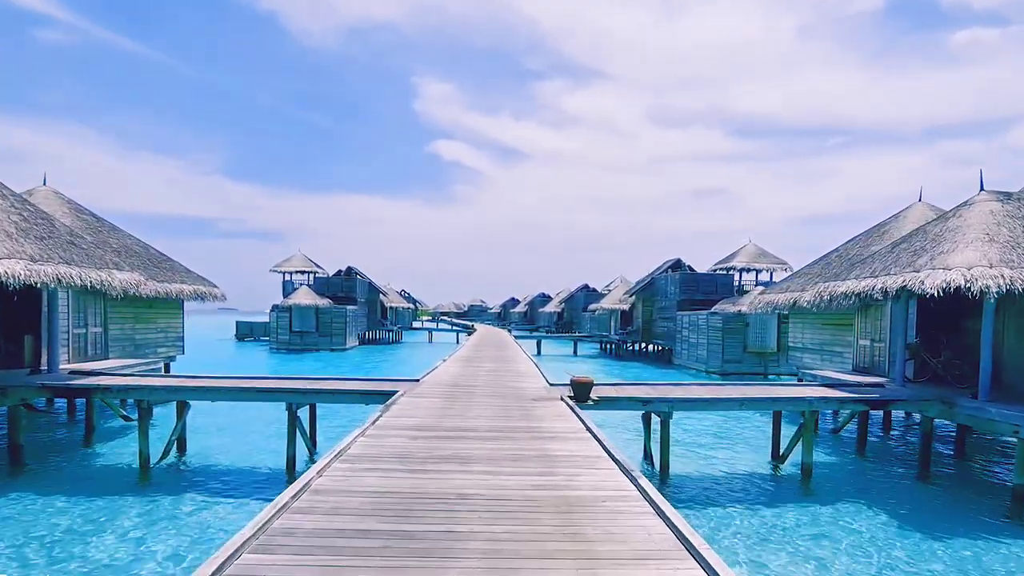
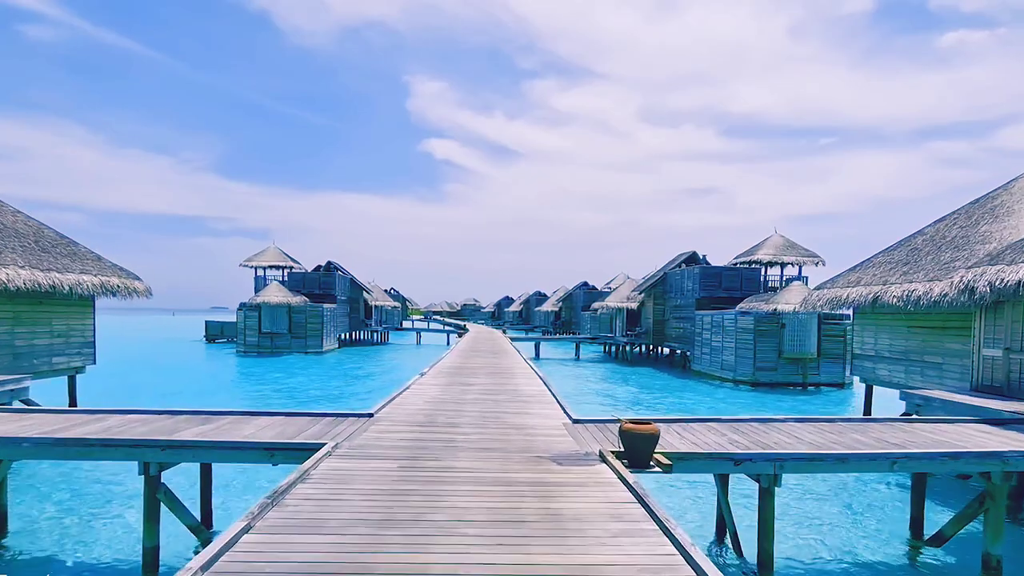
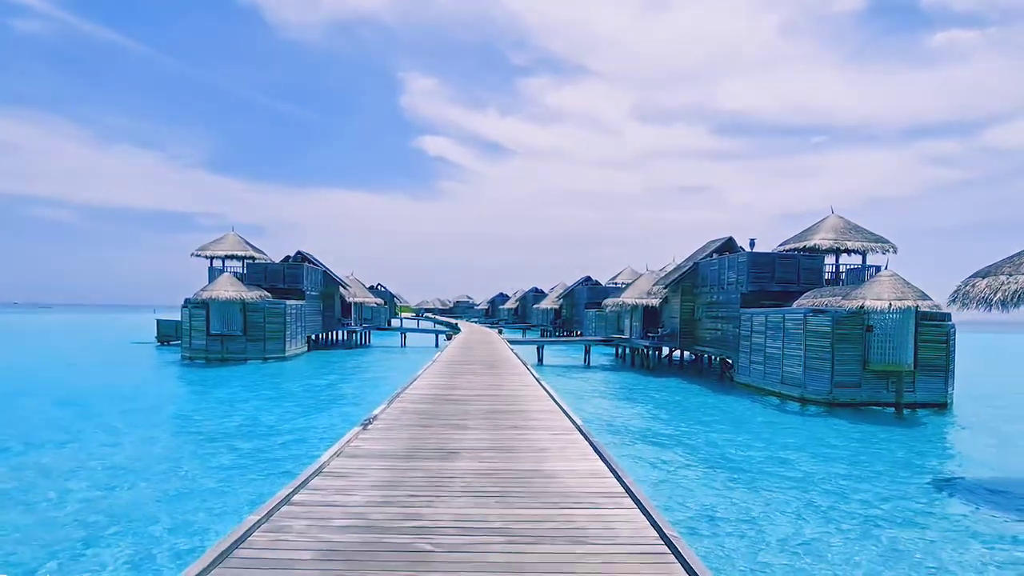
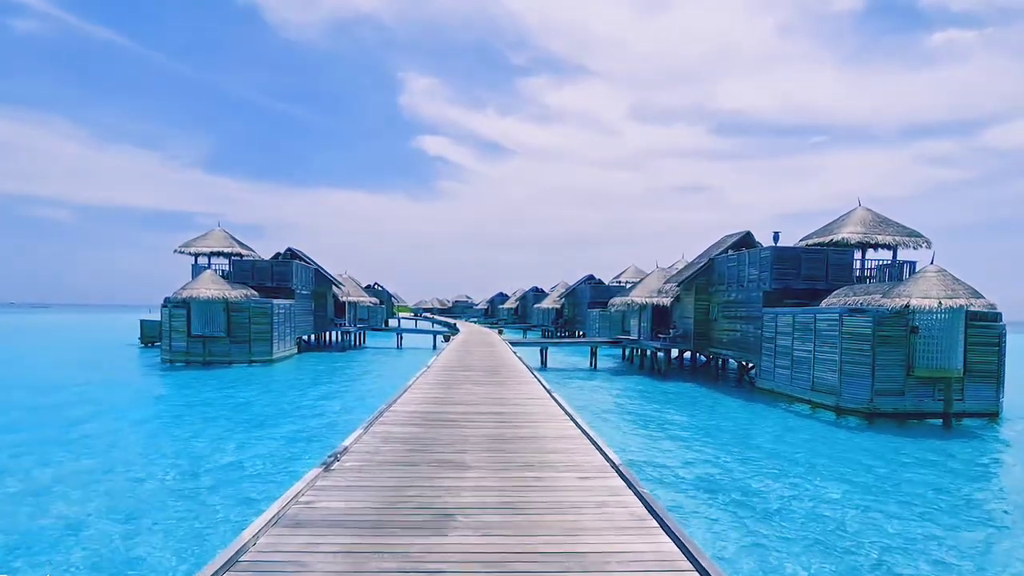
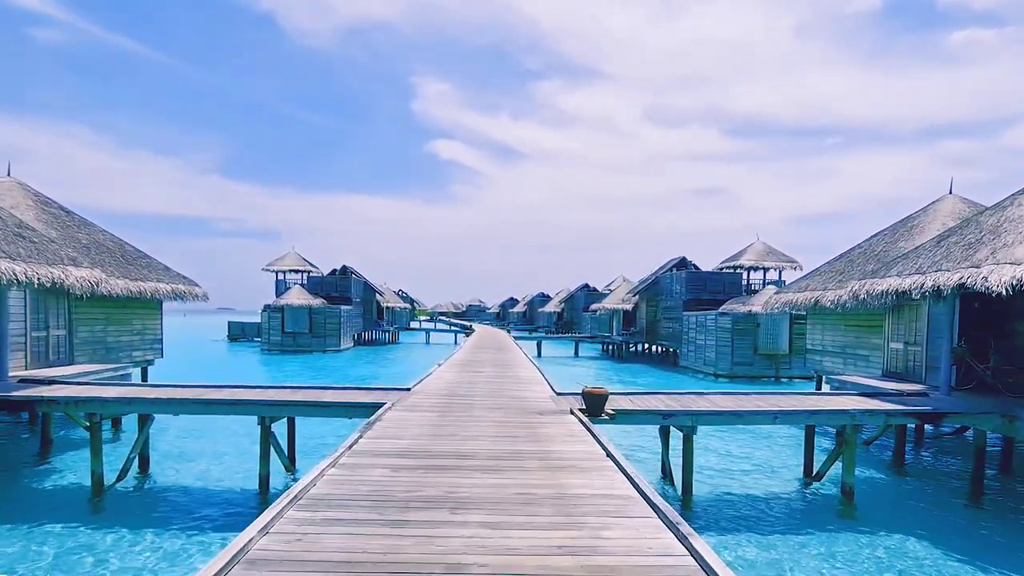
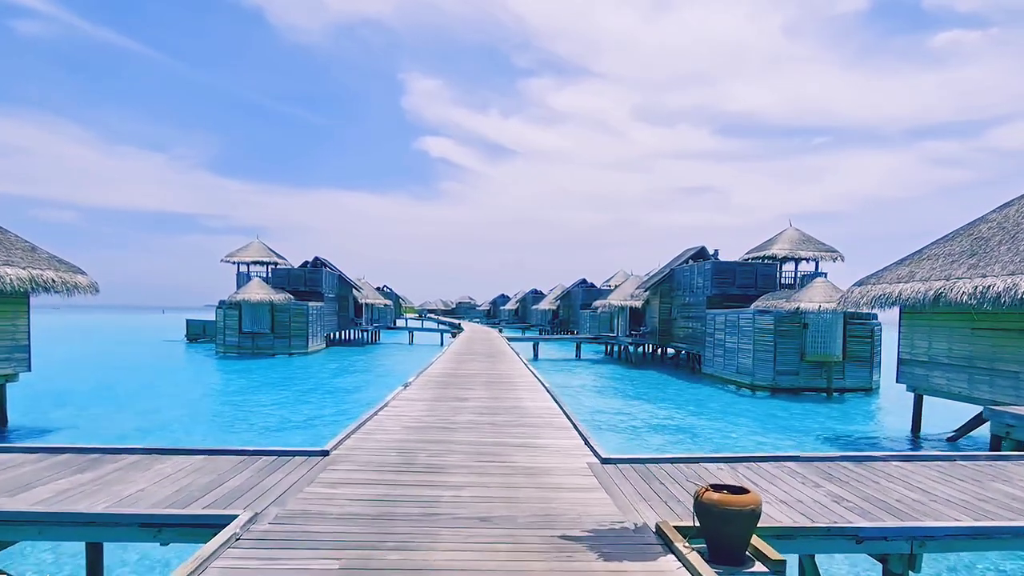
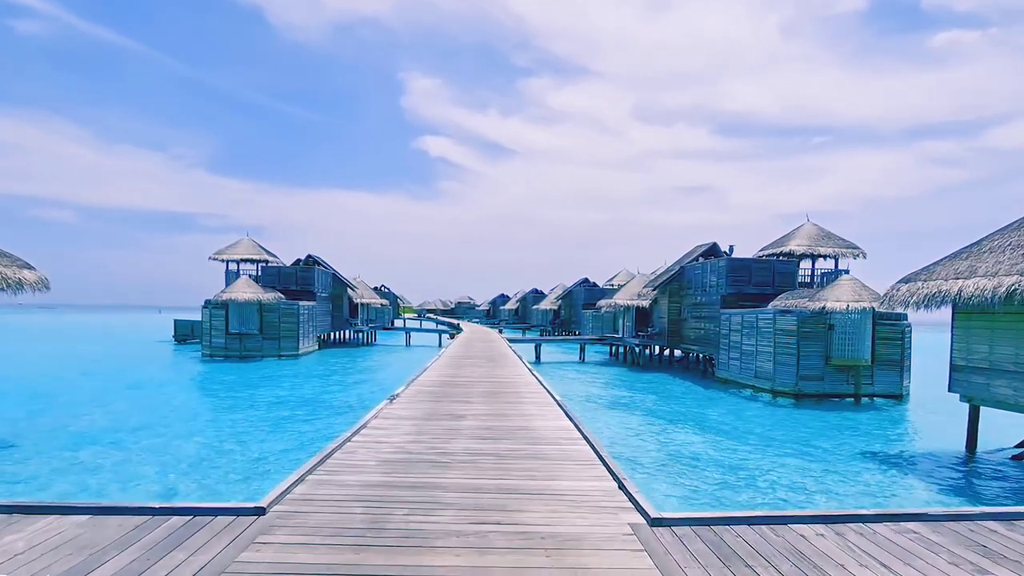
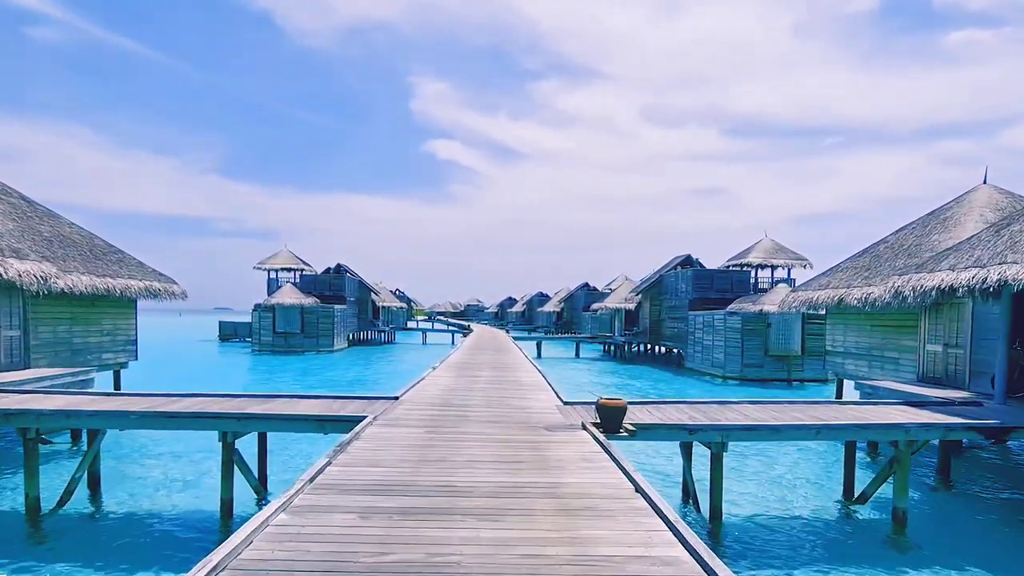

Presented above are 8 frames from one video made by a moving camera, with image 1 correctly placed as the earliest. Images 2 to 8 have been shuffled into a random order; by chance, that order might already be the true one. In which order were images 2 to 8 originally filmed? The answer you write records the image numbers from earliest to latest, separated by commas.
5, 8, 2, 6, 7, 3, 4
